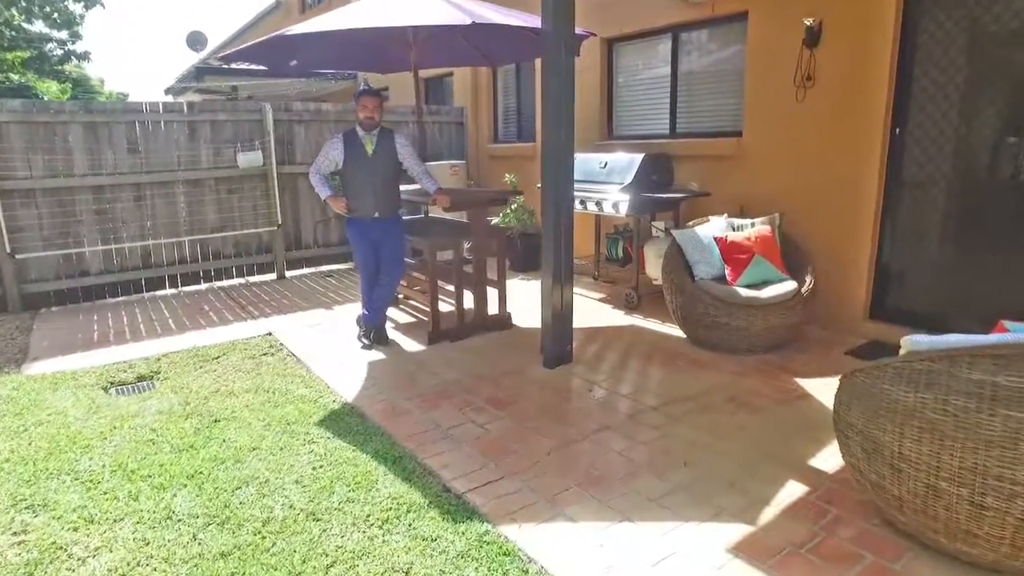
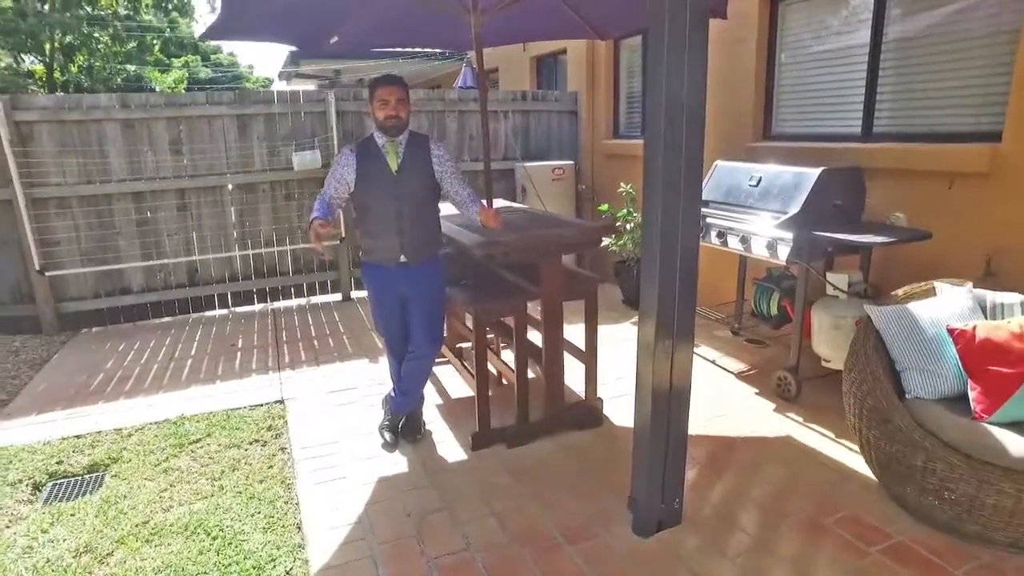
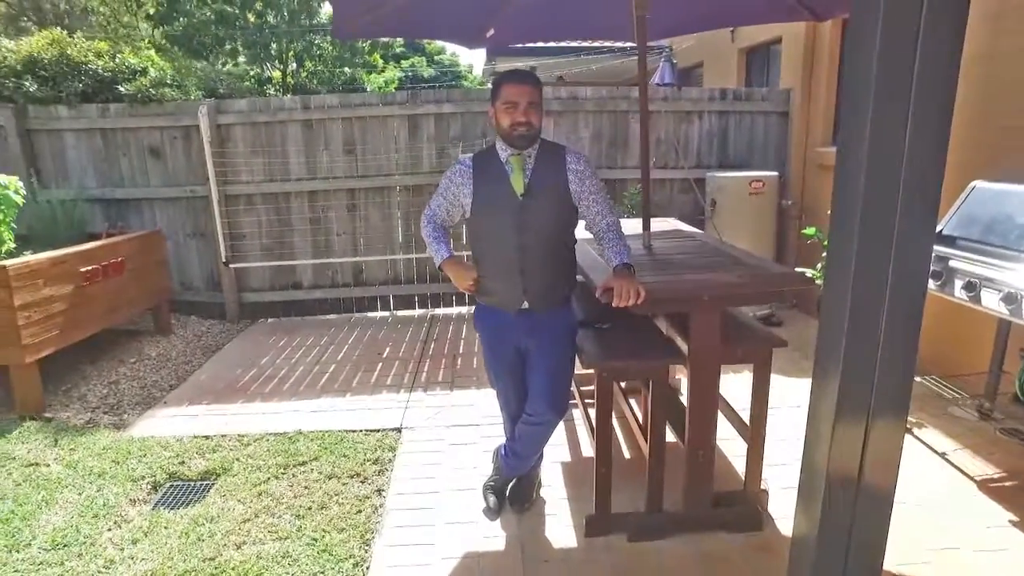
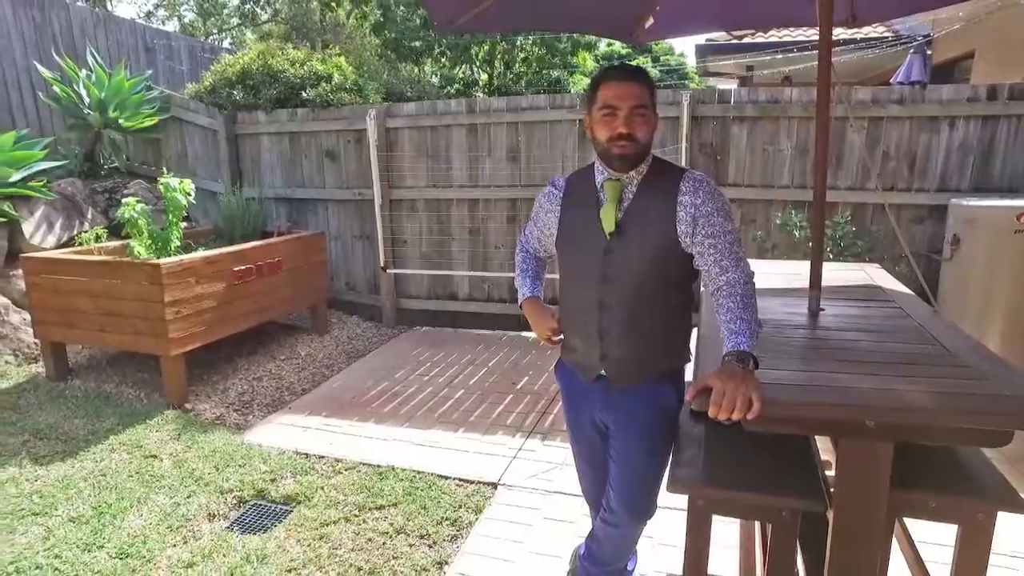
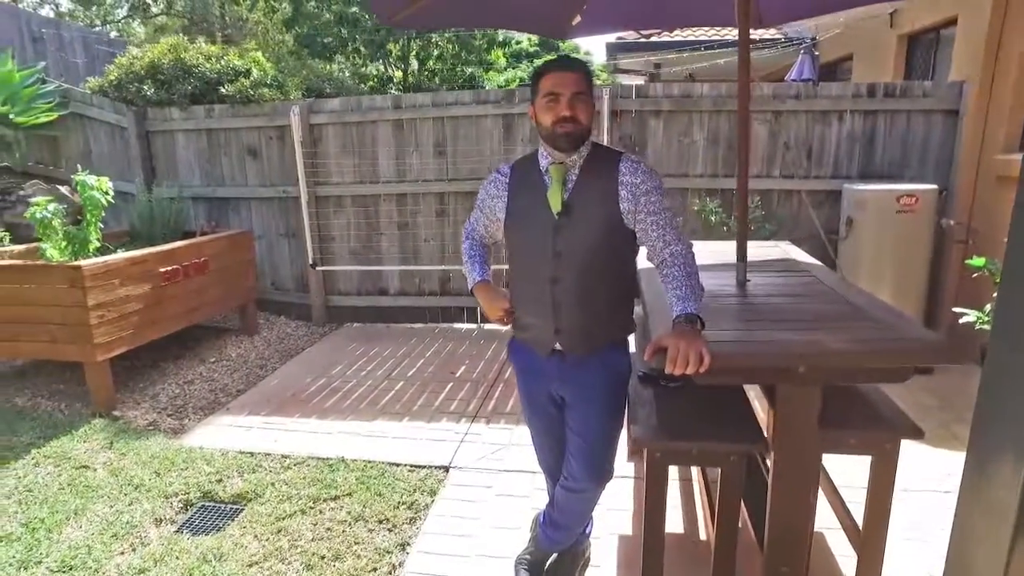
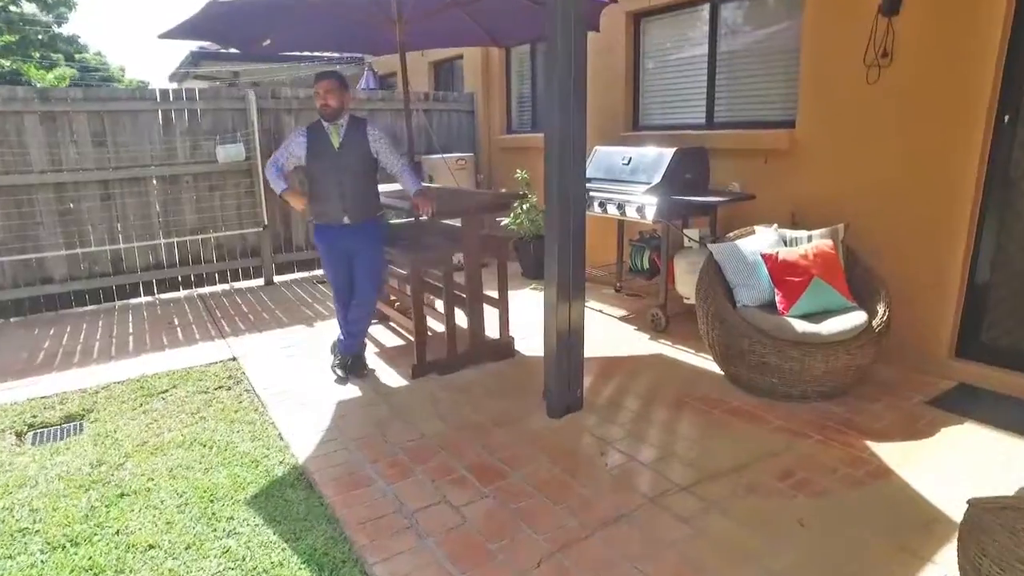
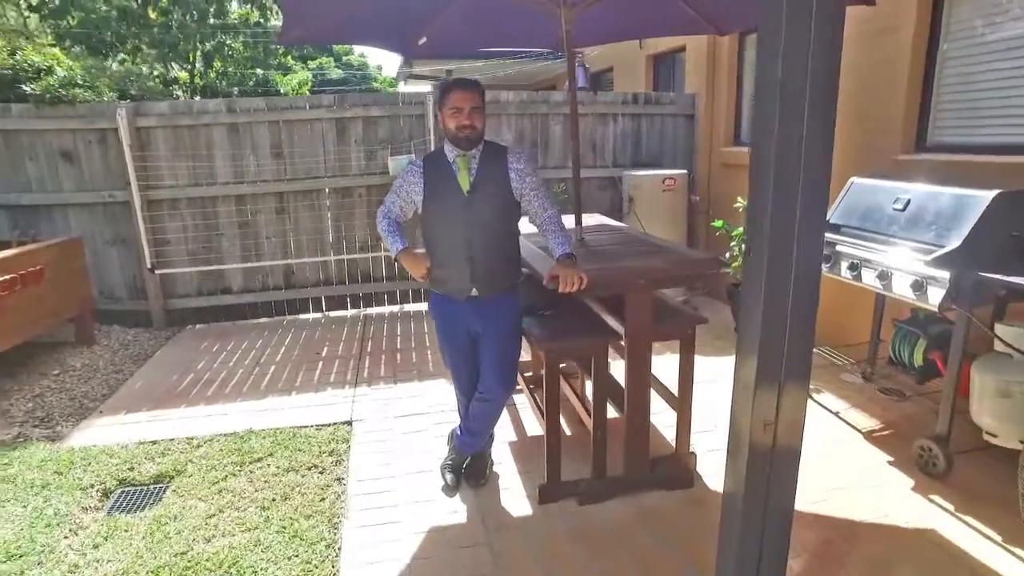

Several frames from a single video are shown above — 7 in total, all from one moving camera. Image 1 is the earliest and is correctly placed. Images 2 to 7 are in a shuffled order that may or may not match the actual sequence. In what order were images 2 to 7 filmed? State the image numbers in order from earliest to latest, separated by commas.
6, 2, 7, 3, 5, 4
